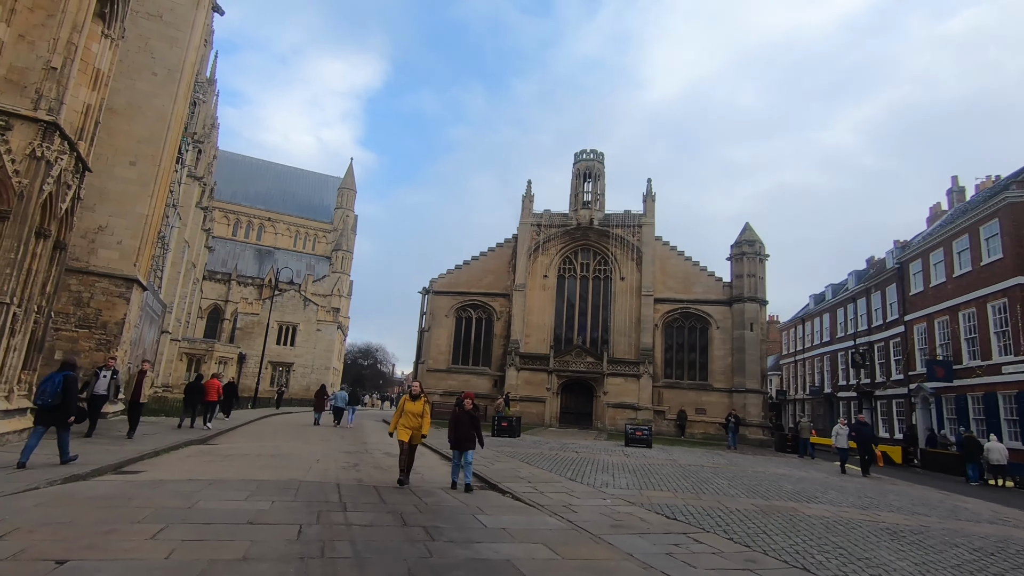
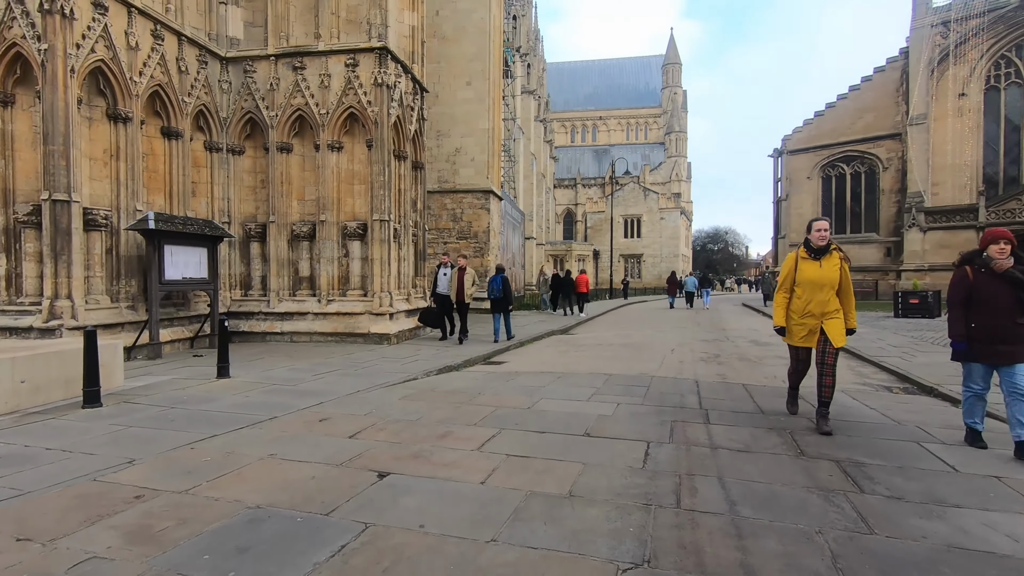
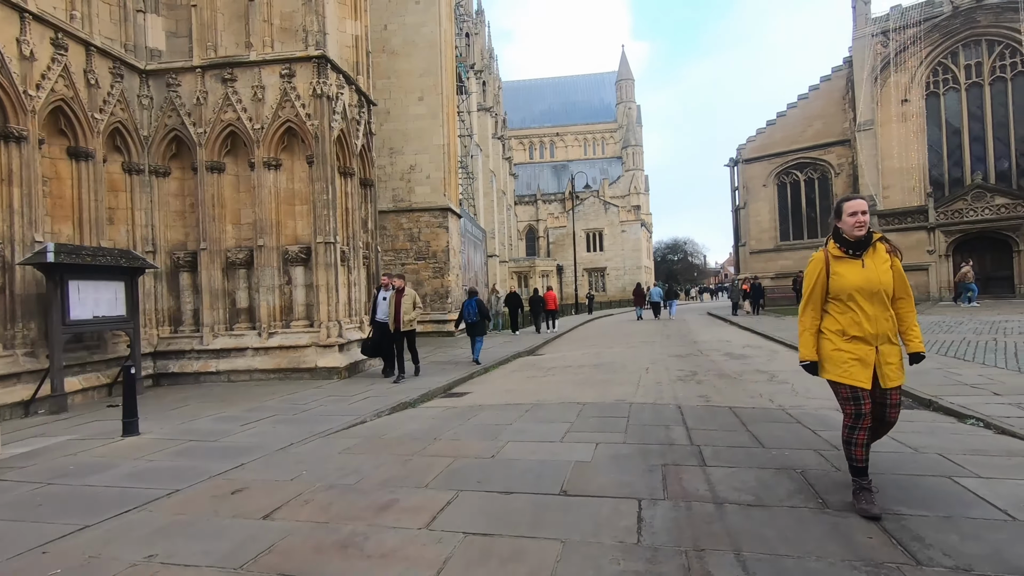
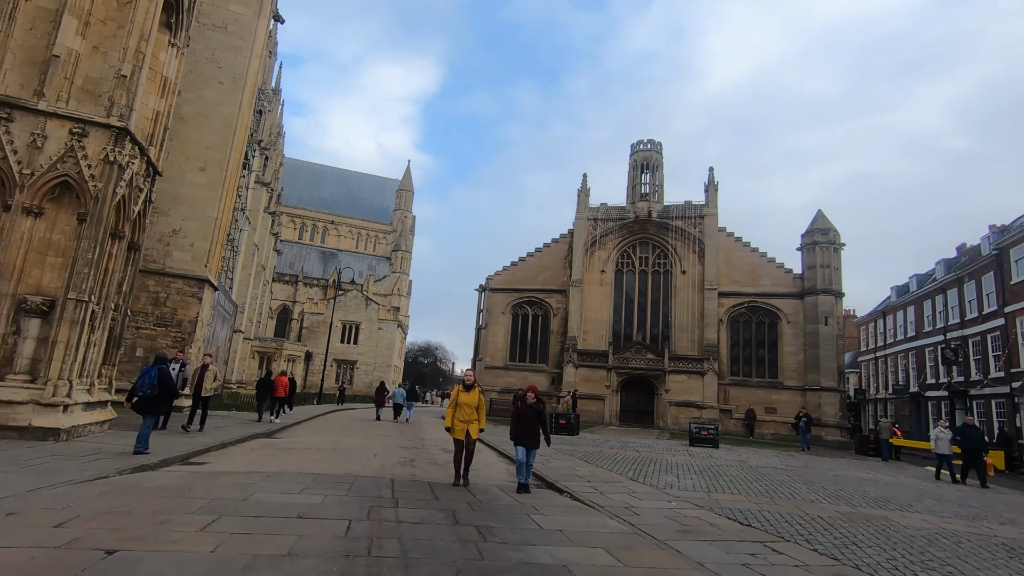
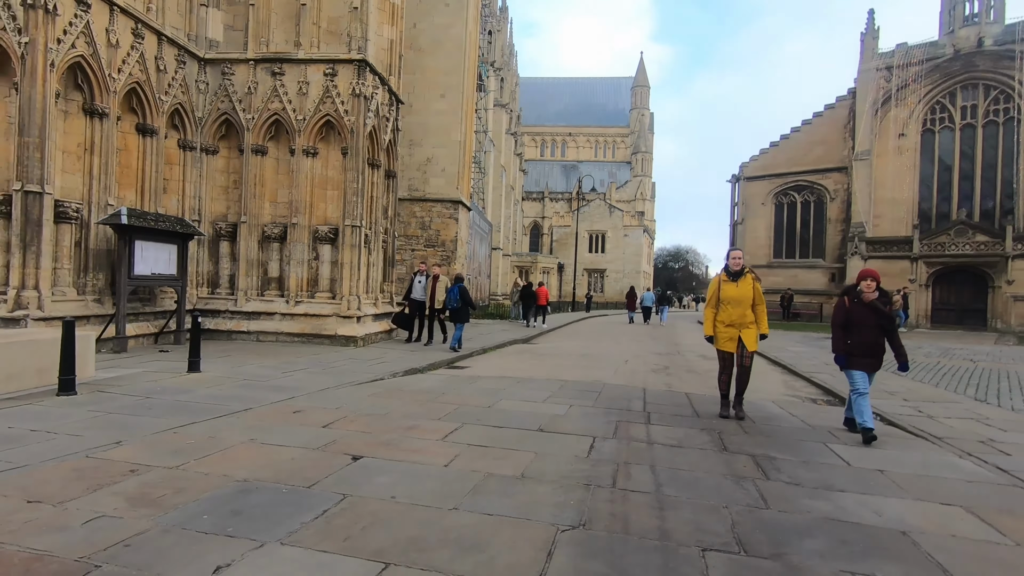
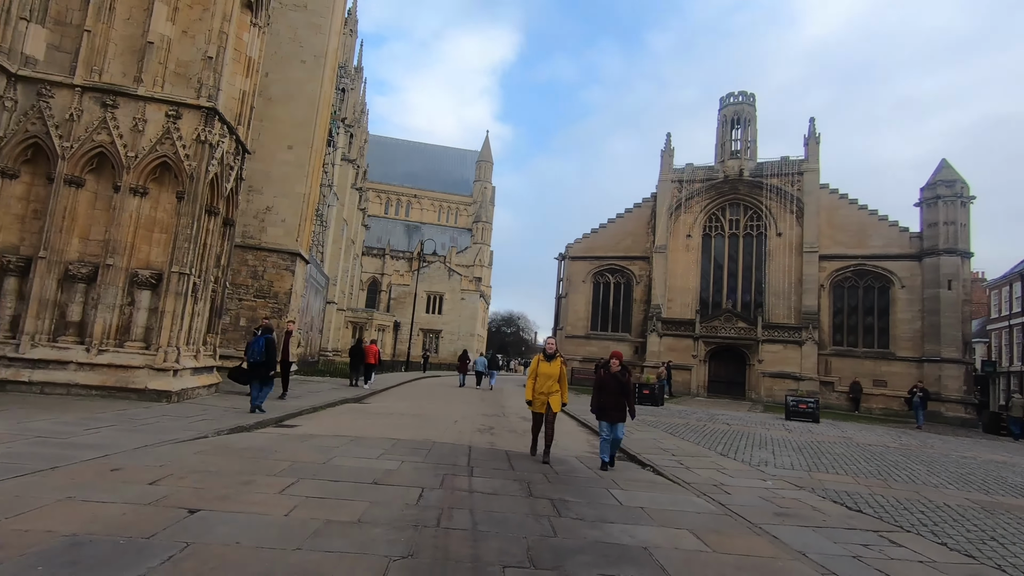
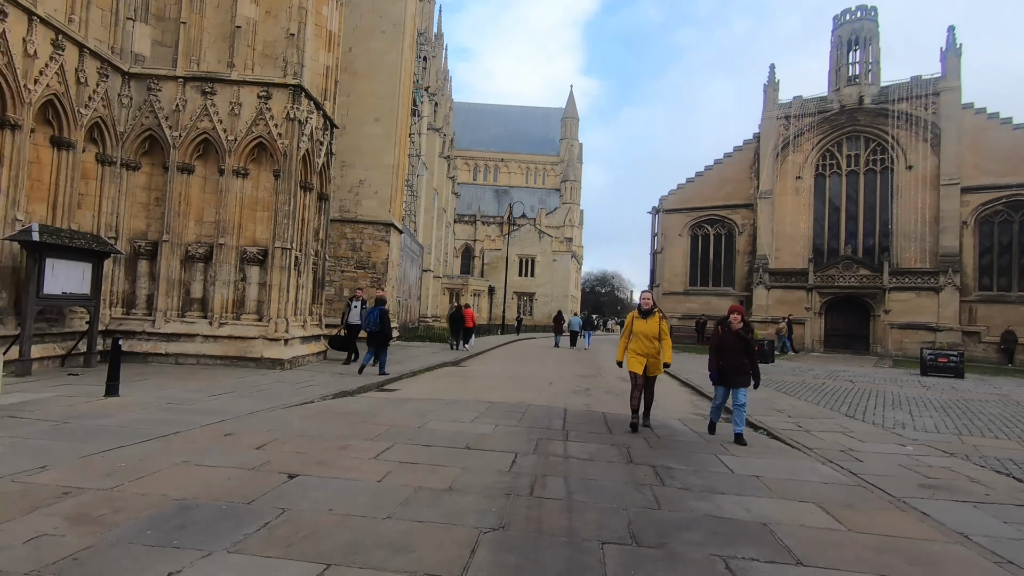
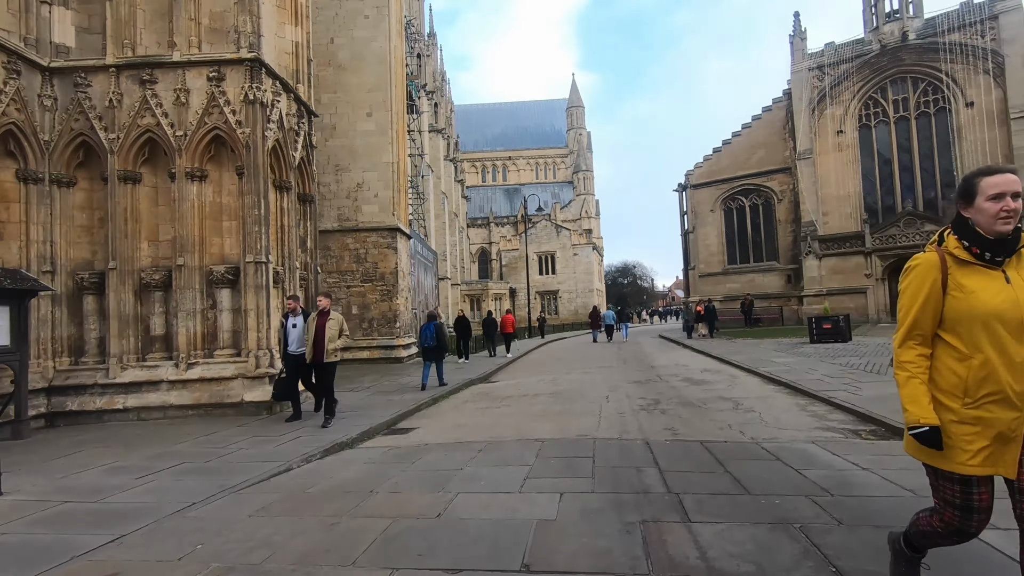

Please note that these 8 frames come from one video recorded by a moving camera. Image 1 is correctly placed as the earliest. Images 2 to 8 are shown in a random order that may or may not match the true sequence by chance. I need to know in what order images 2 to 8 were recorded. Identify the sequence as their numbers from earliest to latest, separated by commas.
4, 6, 7, 5, 2, 3, 8
